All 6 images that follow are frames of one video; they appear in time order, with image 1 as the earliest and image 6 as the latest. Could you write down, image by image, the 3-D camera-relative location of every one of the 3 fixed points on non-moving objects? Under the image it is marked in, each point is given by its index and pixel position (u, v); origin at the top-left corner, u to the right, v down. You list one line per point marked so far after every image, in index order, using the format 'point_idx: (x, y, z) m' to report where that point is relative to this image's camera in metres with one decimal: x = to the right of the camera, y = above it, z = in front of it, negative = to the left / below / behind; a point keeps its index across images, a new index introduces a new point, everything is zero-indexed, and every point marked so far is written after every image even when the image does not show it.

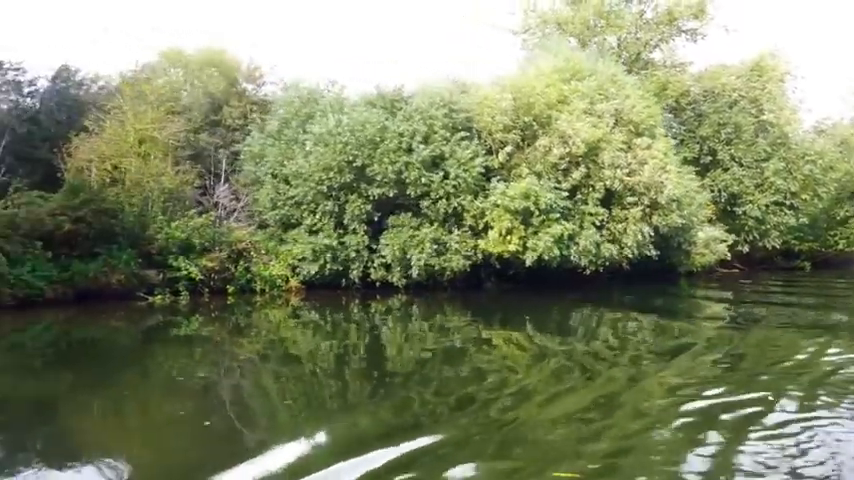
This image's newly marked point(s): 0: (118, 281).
0: (-5.5, -0.7, +19.9) m
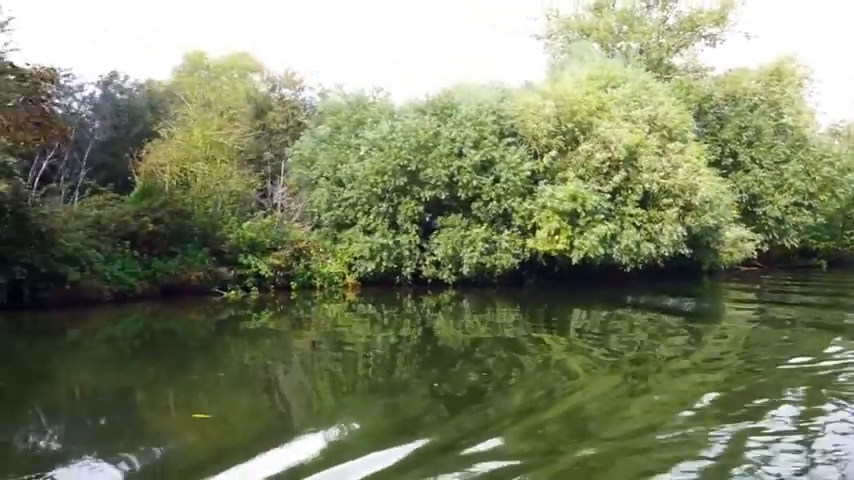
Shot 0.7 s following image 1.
0: (-4.4, -0.7, +21.3) m
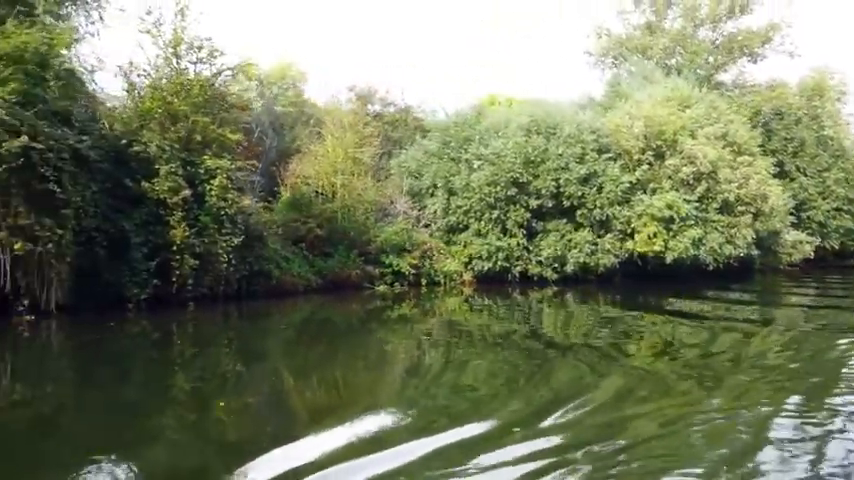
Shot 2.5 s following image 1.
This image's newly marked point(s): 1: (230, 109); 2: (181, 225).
0: (-1.7, -0.8, +25.0) m
1: (-3.5, +2.3, +19.2) m
2: (-3.7, +0.2, +16.8) m
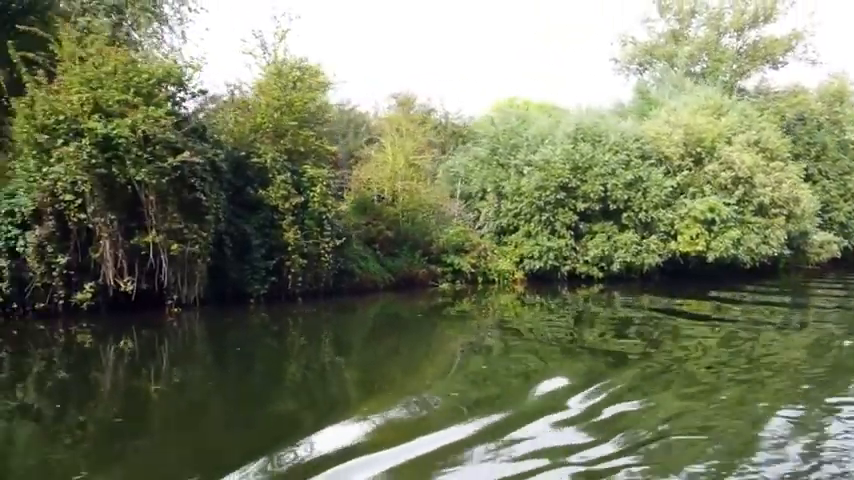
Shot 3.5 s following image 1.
0: (-0.2, -0.8, +26.9) m
1: (-2.0, +2.3, +21.1) m
2: (-2.3, +0.2, +18.7) m
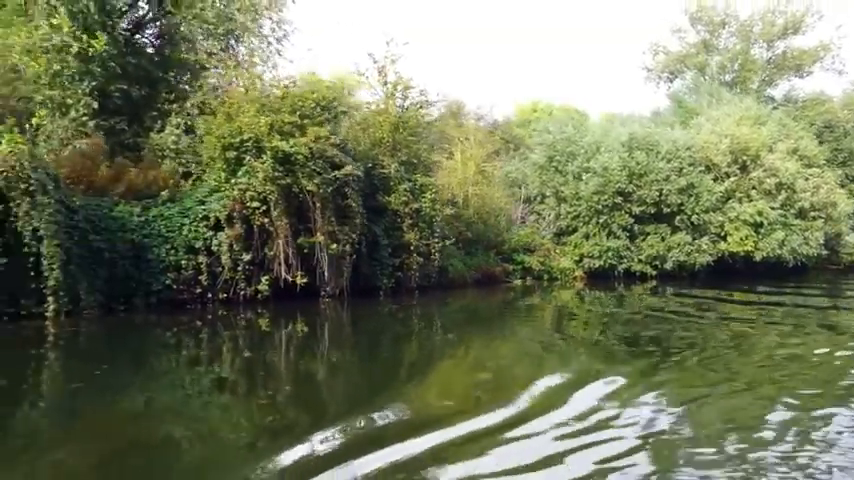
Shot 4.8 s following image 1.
0: (+1.8, -0.8, +29.5) m
1: (-0.1, +2.3, +23.7) m
2: (-0.3, +0.2, +21.3) m
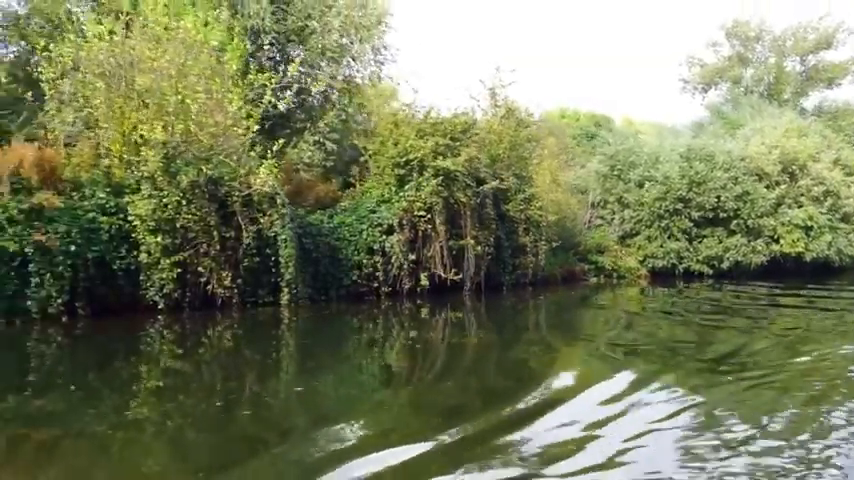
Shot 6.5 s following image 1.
0: (+4.3, -0.9, +32.9) m
1: (+2.5, +2.2, +27.1) m
2: (+2.2, +0.1, +24.7) m
